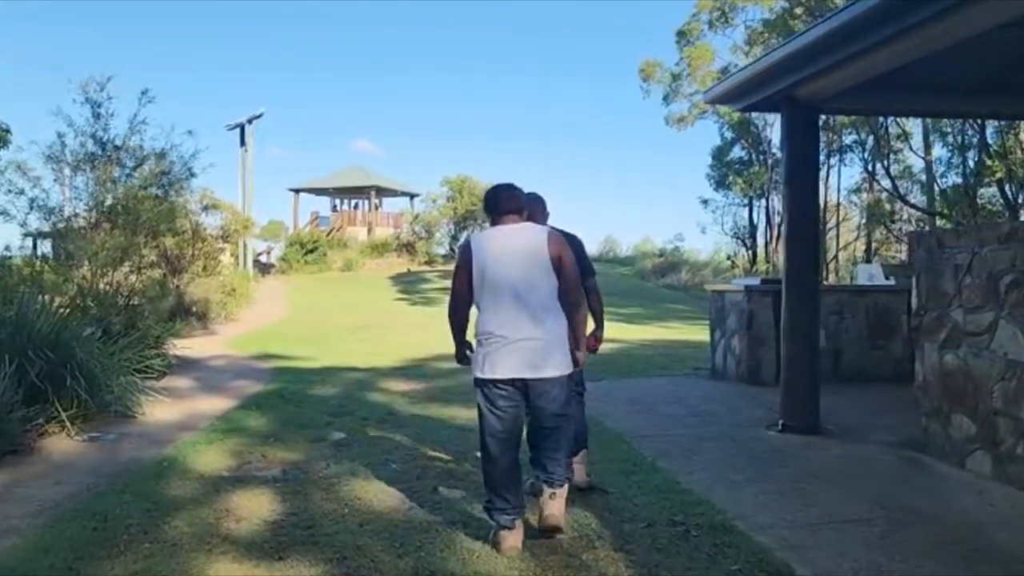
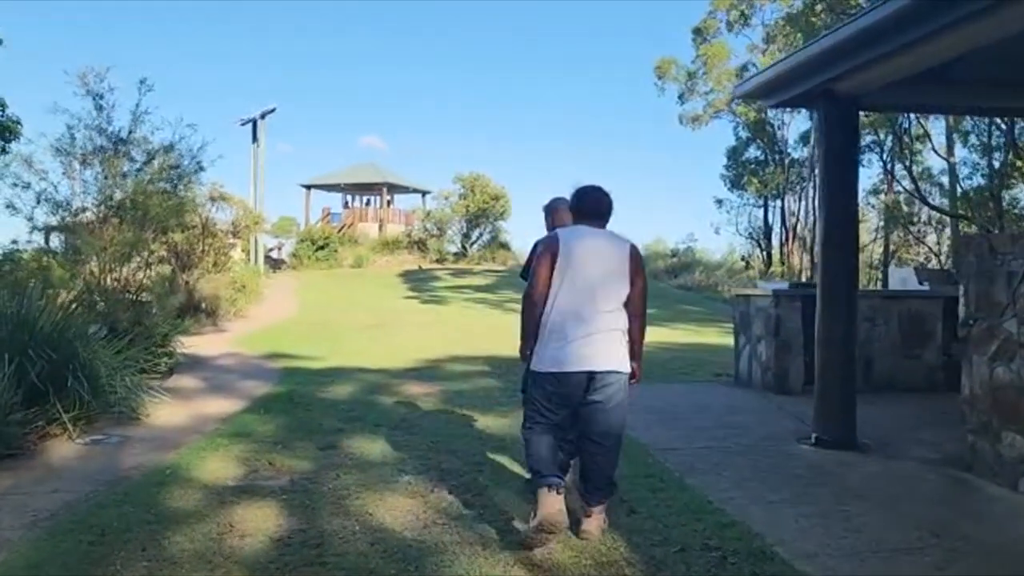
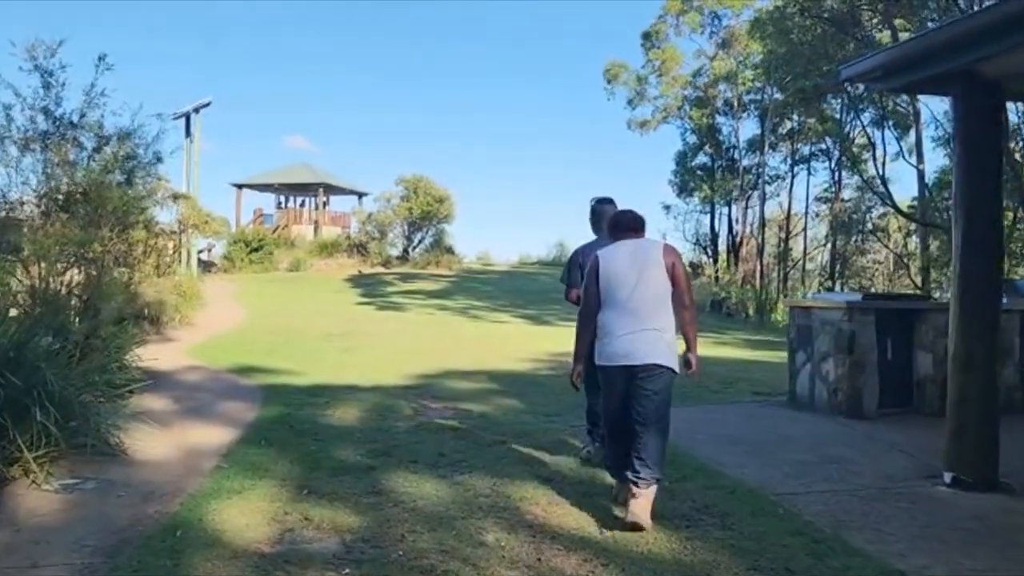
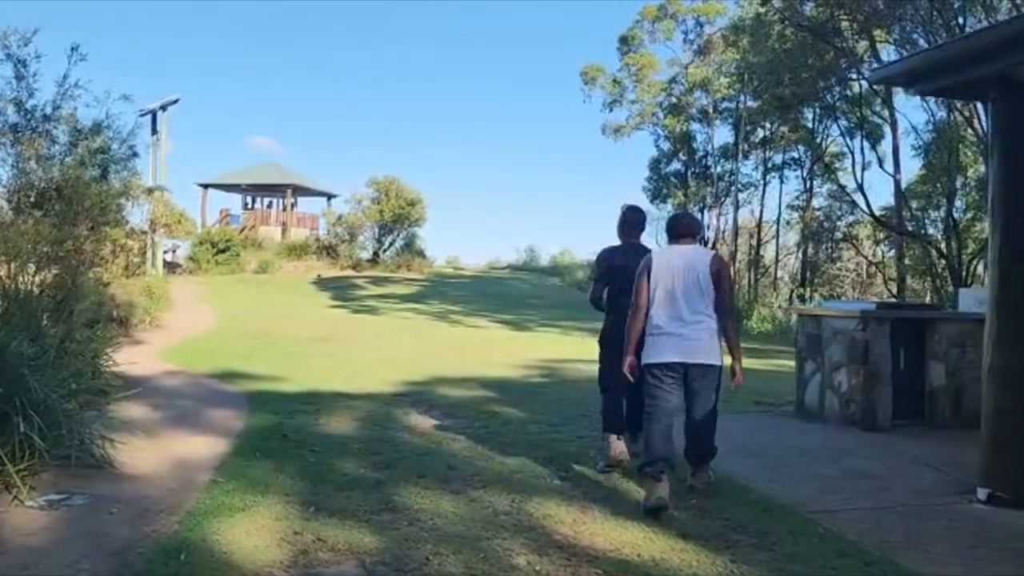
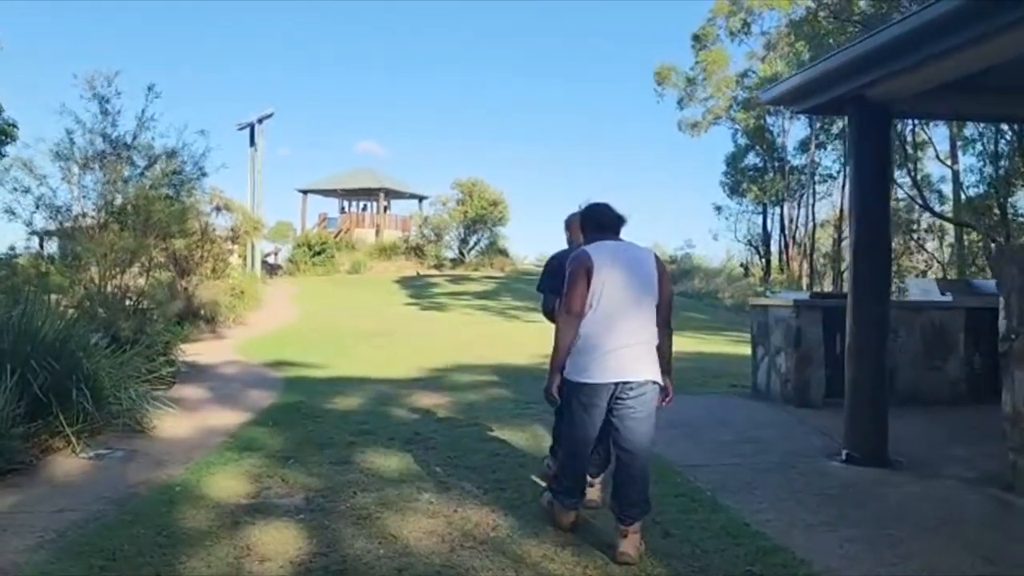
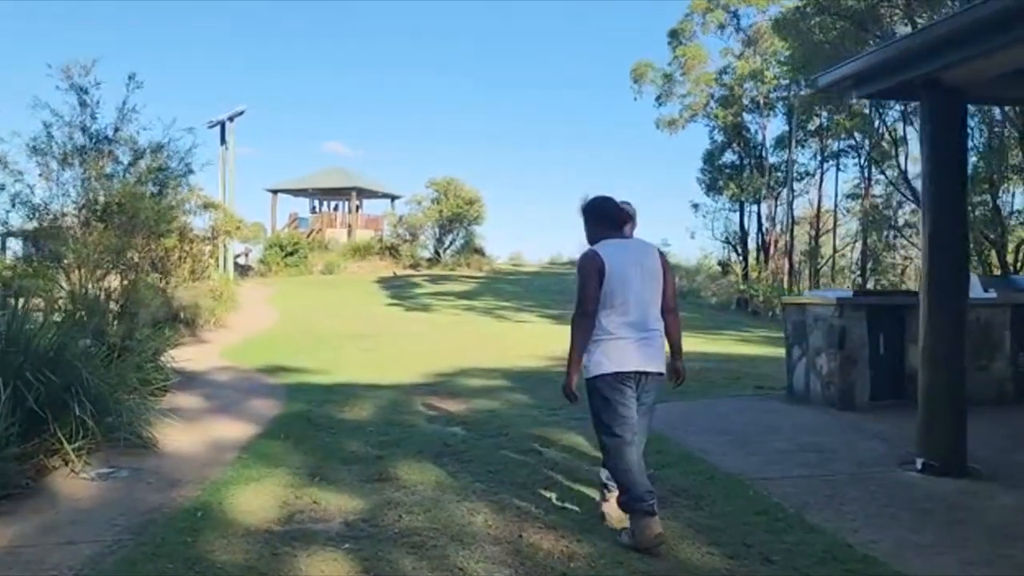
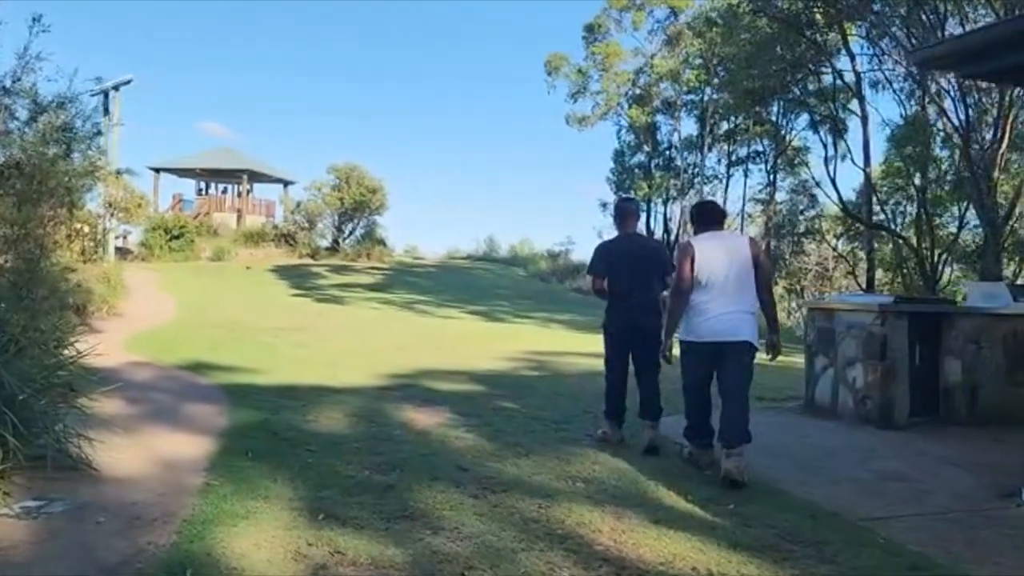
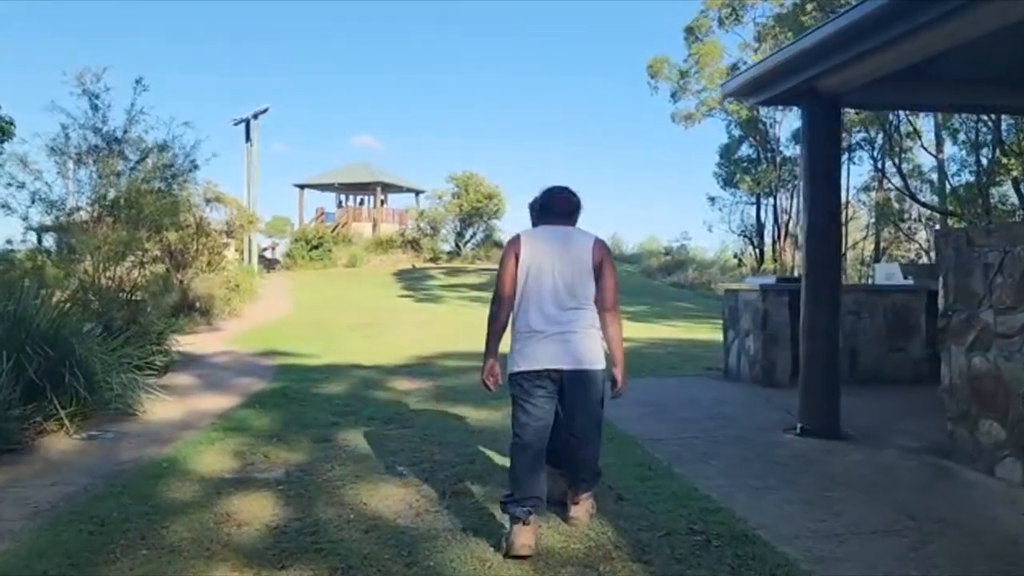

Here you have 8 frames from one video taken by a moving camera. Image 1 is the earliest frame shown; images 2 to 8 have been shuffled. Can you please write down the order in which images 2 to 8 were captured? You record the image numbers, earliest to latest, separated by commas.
8, 2, 5, 6, 3, 4, 7
